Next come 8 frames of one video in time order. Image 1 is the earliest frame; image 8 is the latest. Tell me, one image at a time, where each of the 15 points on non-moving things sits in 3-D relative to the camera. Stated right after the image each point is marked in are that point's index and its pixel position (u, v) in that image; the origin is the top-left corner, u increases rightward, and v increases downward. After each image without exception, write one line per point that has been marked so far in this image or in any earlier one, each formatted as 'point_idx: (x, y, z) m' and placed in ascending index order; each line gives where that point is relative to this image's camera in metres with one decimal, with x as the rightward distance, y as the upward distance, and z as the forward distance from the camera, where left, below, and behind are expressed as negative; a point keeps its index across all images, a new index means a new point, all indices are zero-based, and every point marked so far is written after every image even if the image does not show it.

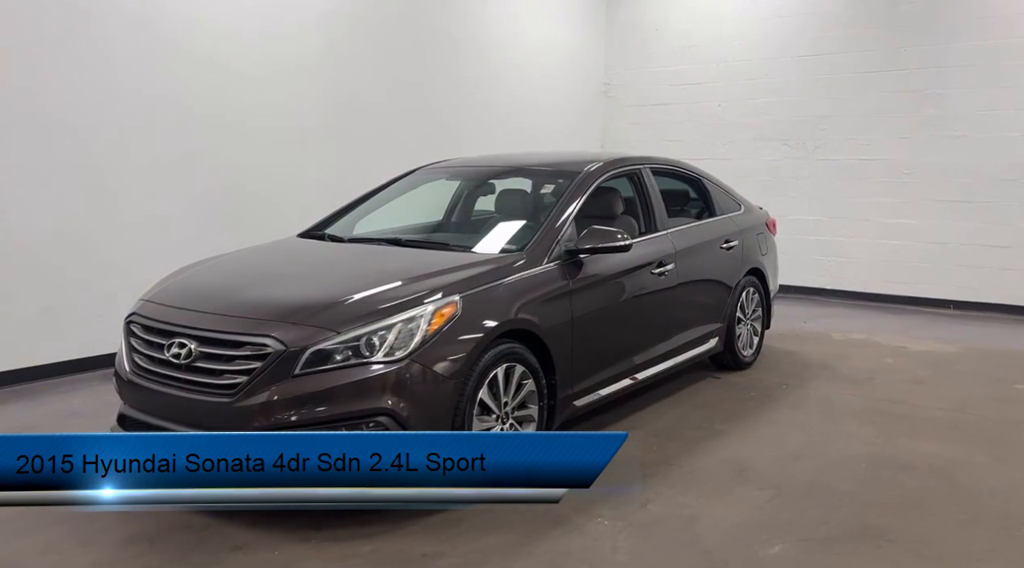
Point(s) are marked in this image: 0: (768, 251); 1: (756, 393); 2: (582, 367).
0: (+1.7, +0.2, +5.6) m
1: (+1.4, -0.6, +4.8) m
2: (+0.3, -0.4, +3.7) m
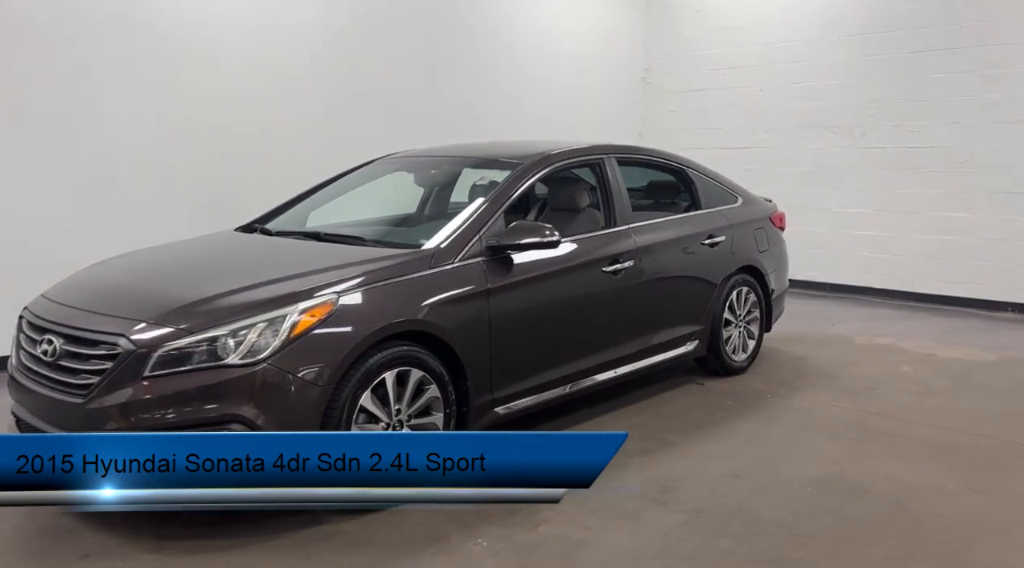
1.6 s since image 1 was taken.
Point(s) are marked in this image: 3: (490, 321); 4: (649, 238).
0: (+1.6, +0.2, +5.2) m
1: (+1.2, -0.6, +4.4) m
2: (0.0, -0.4, +3.5) m
3: (-0.1, -0.1, +3.3) m
4: (+0.7, +0.2, +4.3) m
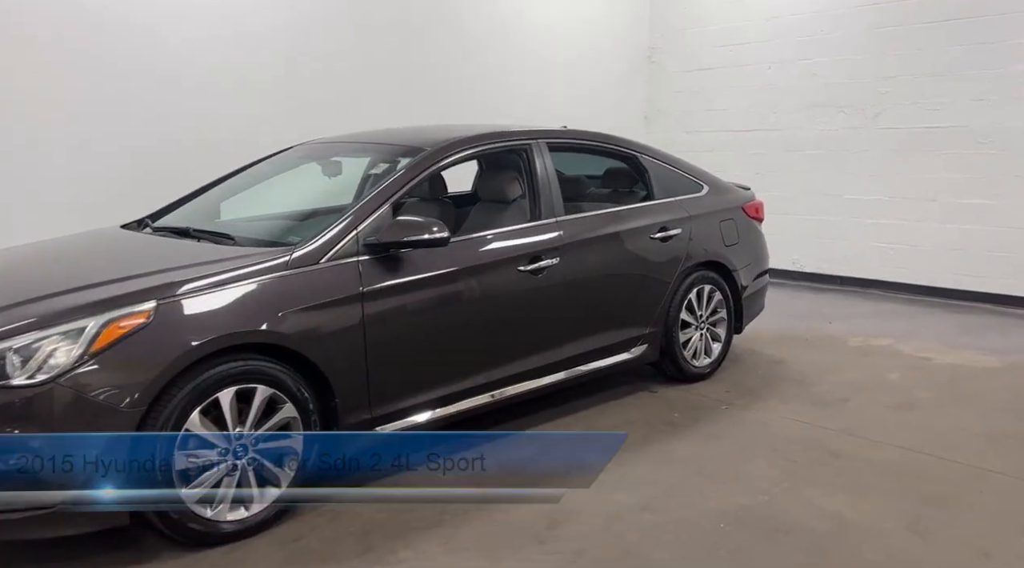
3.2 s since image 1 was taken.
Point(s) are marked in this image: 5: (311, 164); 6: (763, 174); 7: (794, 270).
0: (+1.3, +0.2, +4.7) m
1: (+0.8, -0.6, +3.9) m
2: (-0.4, -0.4, +3.1) m
3: (-0.5, -0.2, +3.0) m
4: (+0.3, +0.2, +3.8) m
5: (-0.9, +0.6, +3.8) m
6: (+2.6, +1.1, +8.4) m
7: (+2.8, +0.1, +8.3) m
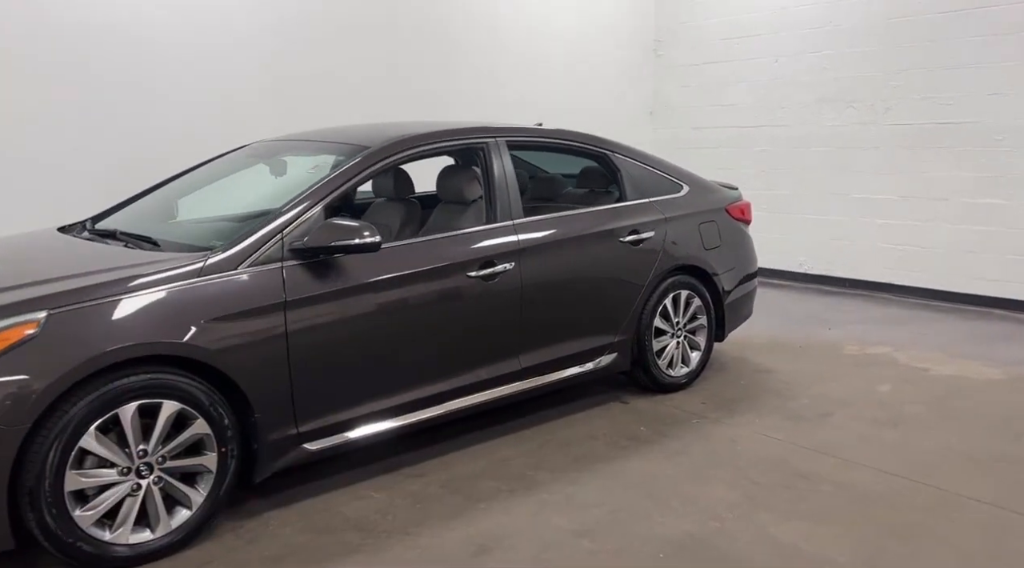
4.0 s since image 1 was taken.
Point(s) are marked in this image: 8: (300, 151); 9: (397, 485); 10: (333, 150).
0: (+1.1, +0.2, +4.5) m
1: (+0.6, -0.6, +3.7) m
2: (-0.6, -0.4, +2.9) m
3: (-0.7, -0.2, +2.8) m
4: (+0.1, +0.2, +3.6) m
5: (-1.1, +0.5, +3.7) m
6: (+2.5, +1.1, +8.1) m
7: (+2.8, +0.1, +8.0) m
8: (-0.9, +0.6, +3.6) m
9: (-0.4, -0.7, +3.1) m
10: (-0.8, +0.6, +3.4) m
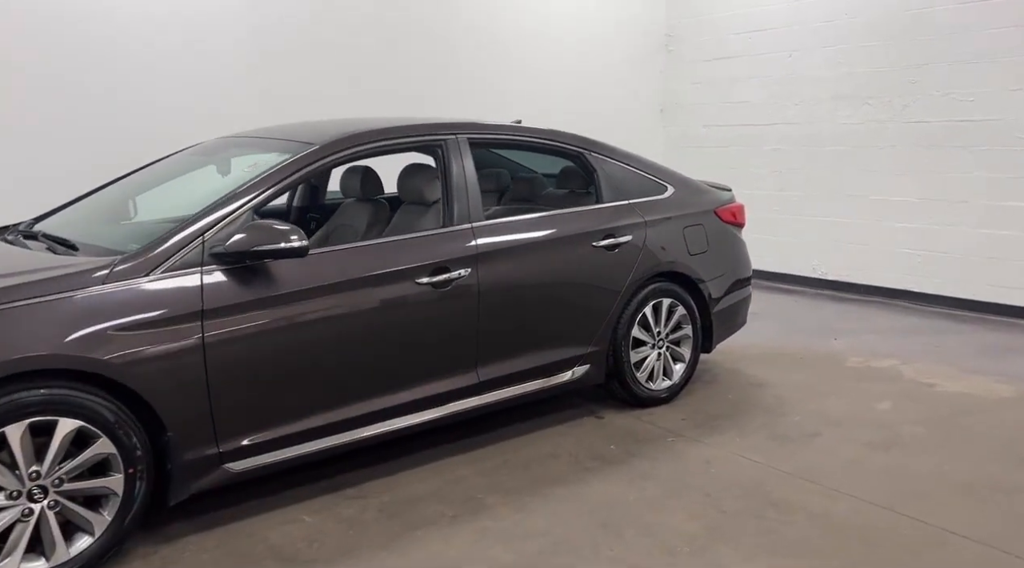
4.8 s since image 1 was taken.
0: (+1.0, +0.2, +4.2) m
1: (+0.5, -0.7, +3.5) m
2: (-0.8, -0.4, +2.7) m
3: (-0.9, -0.2, +2.6) m
4: (0.0, +0.2, +3.4) m
5: (-1.3, +0.5, +3.5) m
6: (+2.6, +1.1, +7.8) m
7: (+2.8, +0.1, +7.6) m
8: (-1.1, +0.5, +3.4) m
9: (-0.6, -0.8, +2.8) m
10: (-0.9, +0.5, +3.2) m
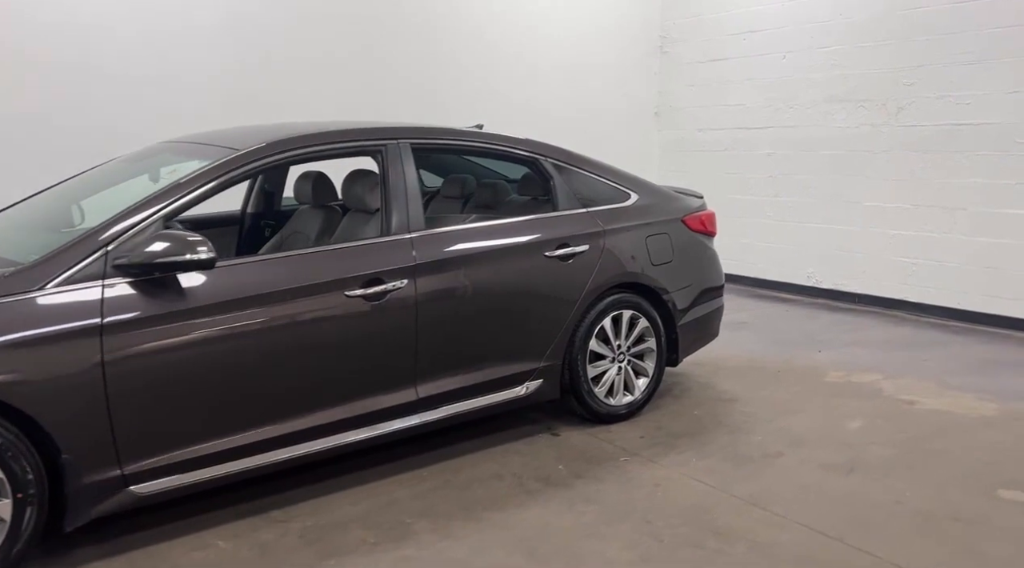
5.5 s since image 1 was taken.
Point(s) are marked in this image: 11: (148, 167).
0: (+0.8, +0.1, +4.0) m
1: (+0.2, -0.7, +3.3) m
2: (-1.1, -0.5, +2.6) m
3: (-1.2, -0.2, +2.5) m
4: (-0.3, +0.1, +3.2) m
5: (-1.5, +0.5, +3.3) m
6: (+2.4, +1.0, +7.6) m
7: (+2.7, 0.0, +7.4) m
8: (-1.3, +0.5, +3.2) m
9: (-0.9, -0.8, +2.7) m
10: (-1.2, +0.5, +3.1) m
11: (-1.4, +0.5, +3.3) m
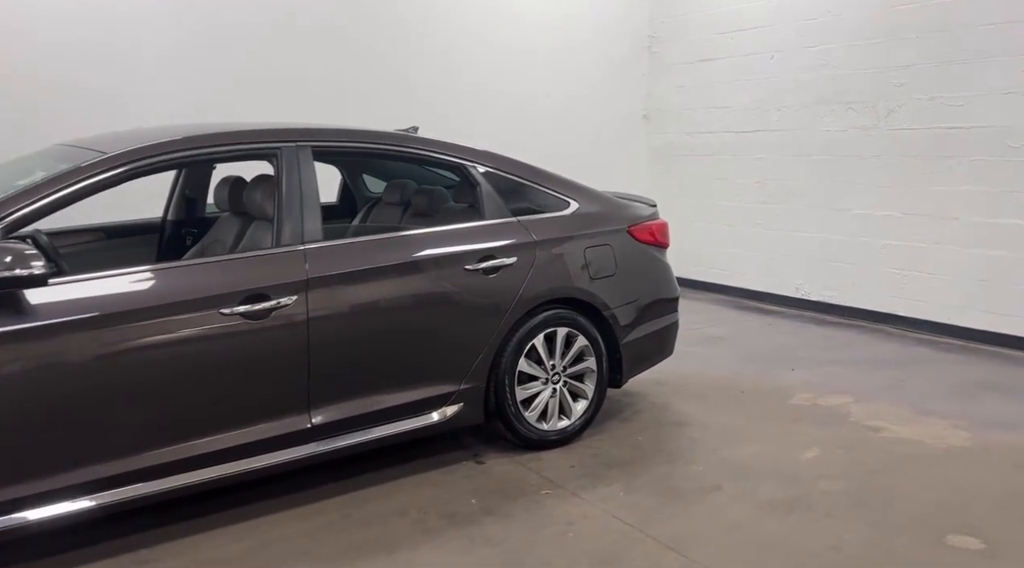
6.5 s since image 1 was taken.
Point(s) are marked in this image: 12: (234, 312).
0: (+0.5, +0.1, +3.7) m
1: (-0.1, -0.8, +3.0) m
2: (-1.4, -0.5, +2.3) m
3: (-1.5, -0.3, +2.2) m
4: (-0.6, +0.1, +3.0) m
5: (-1.8, +0.4, +3.1) m
6: (+2.2, +0.9, +7.3) m
7: (+2.4, -0.1, +7.1) m
8: (-1.6, +0.5, +3.0) m
9: (-1.2, -0.9, +2.4) m
10: (-1.5, +0.4, +2.9) m
11: (-1.8, +0.4, +3.0) m
12: (-0.9, -0.1, +2.7) m
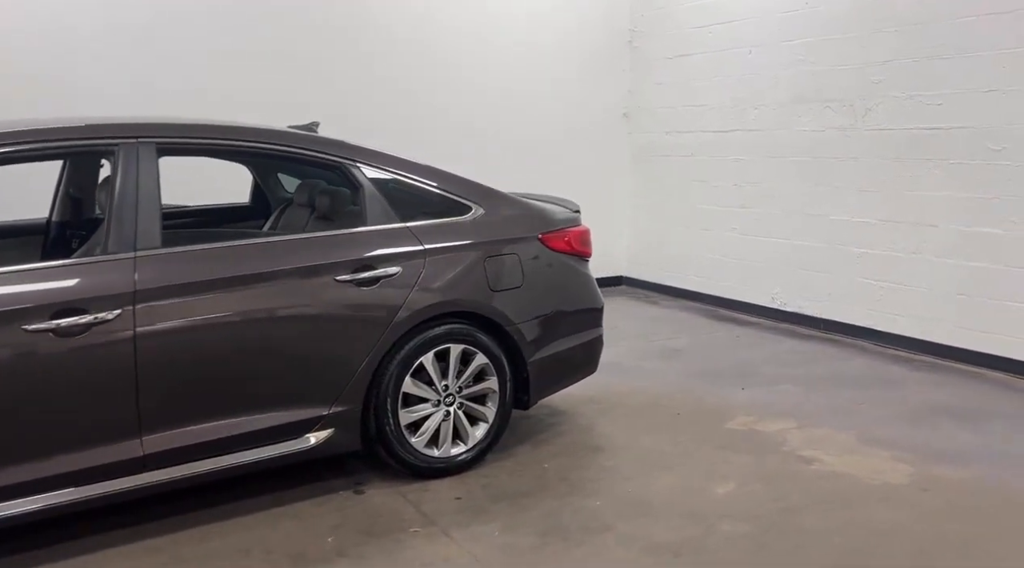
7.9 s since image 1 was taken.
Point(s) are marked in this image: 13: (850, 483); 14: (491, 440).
0: (+0.1, 0.0, +3.4) m
1: (-0.6, -0.8, +2.7) m
2: (-1.9, -0.5, +2.1) m
3: (-2.0, -0.3, +1.9) m
4: (-1.0, 0.0, +2.7) m
5: (-2.3, +0.4, +2.8) m
6: (+1.9, +0.8, +6.9) m
7: (+2.1, -0.2, +6.7) m
8: (-2.1, +0.4, +2.7) m
9: (-1.7, -0.9, +2.2) m
10: (-1.9, +0.4, +2.6) m
11: (-2.2, +0.4, +2.8) m
12: (-1.3, -0.1, +2.4) m
13: (+1.3, -0.8, +3.1) m
14: (-0.1, -0.6, +3.3) m
